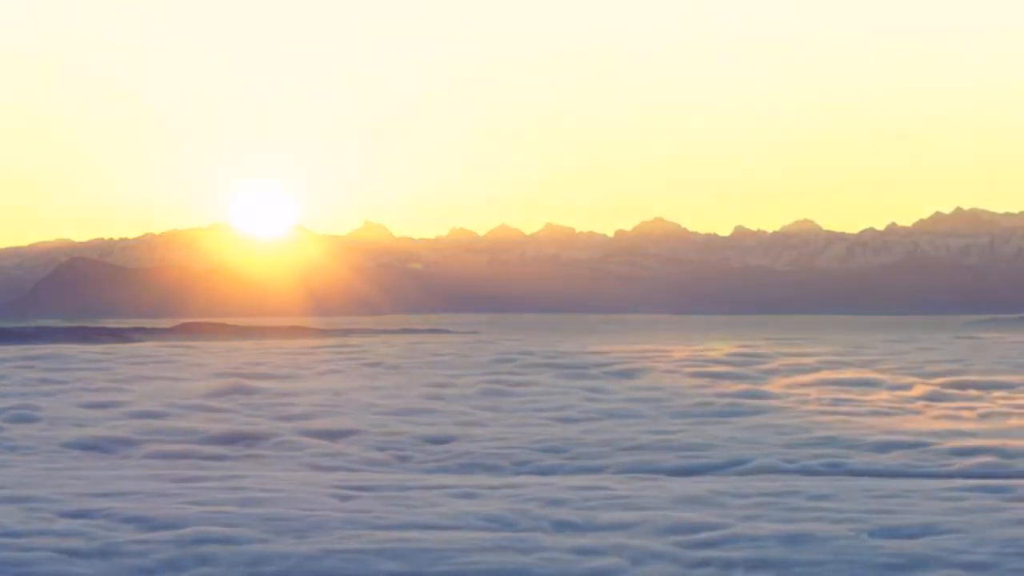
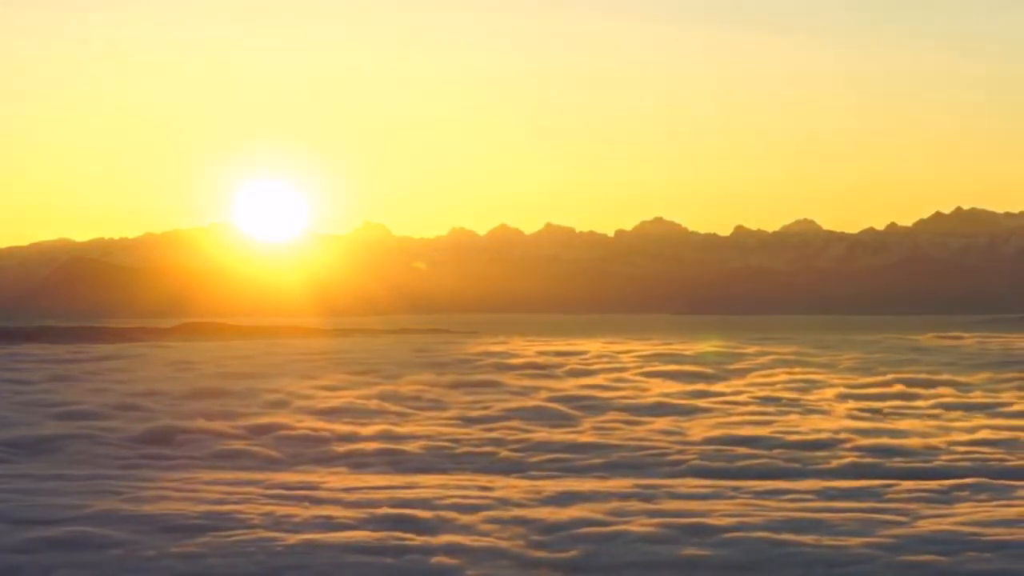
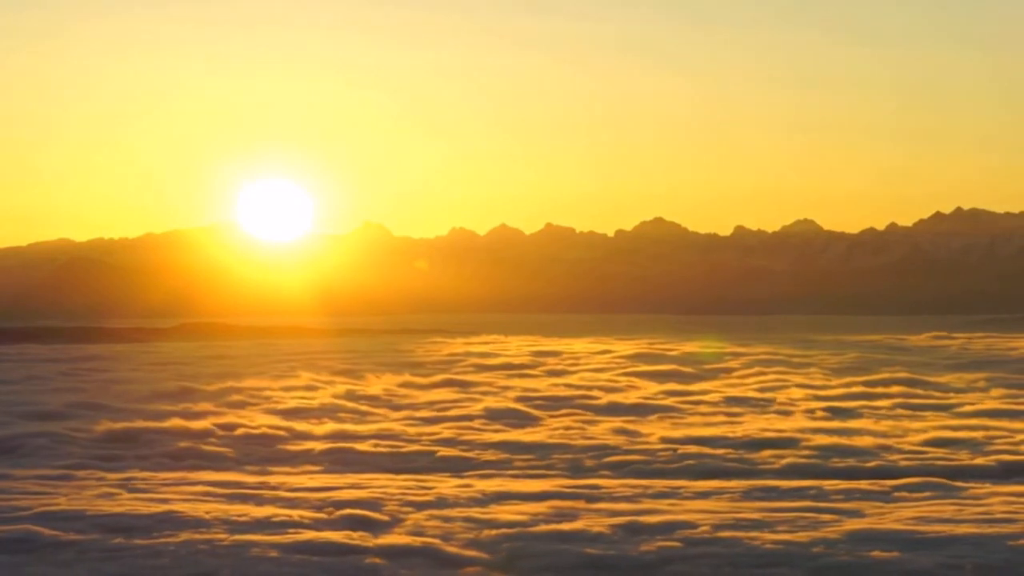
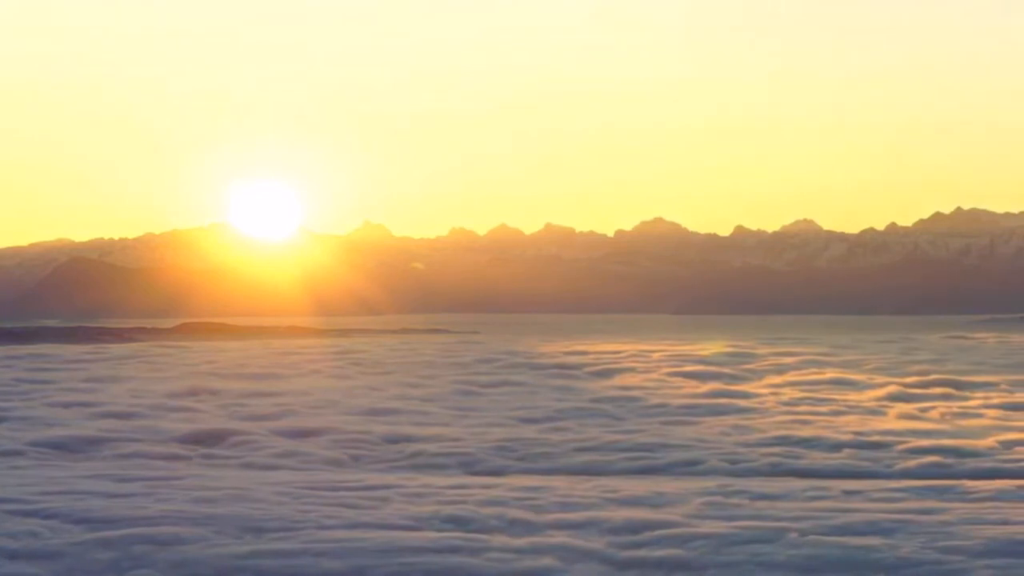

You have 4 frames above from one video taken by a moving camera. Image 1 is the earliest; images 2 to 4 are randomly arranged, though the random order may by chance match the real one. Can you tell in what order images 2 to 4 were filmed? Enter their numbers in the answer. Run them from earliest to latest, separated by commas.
4, 2, 3
